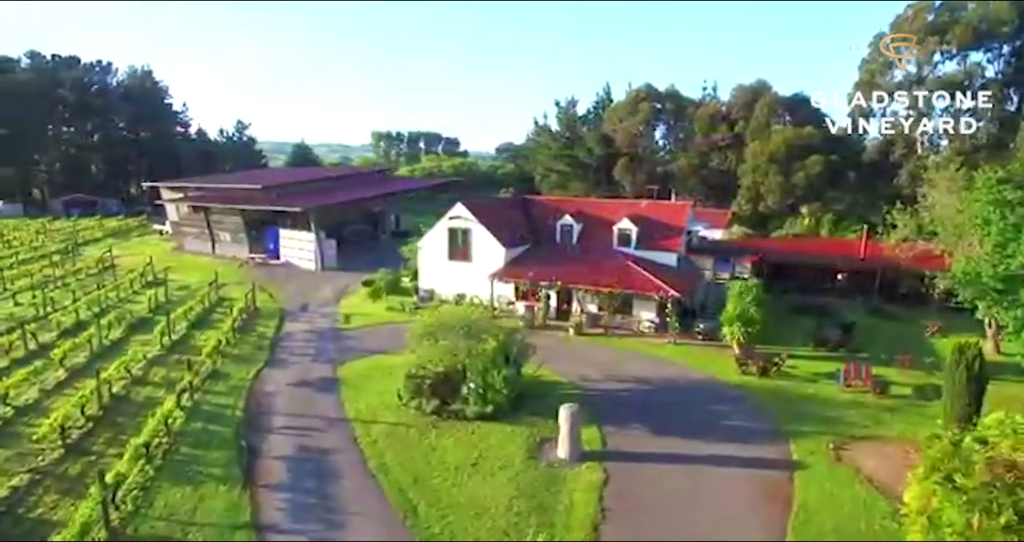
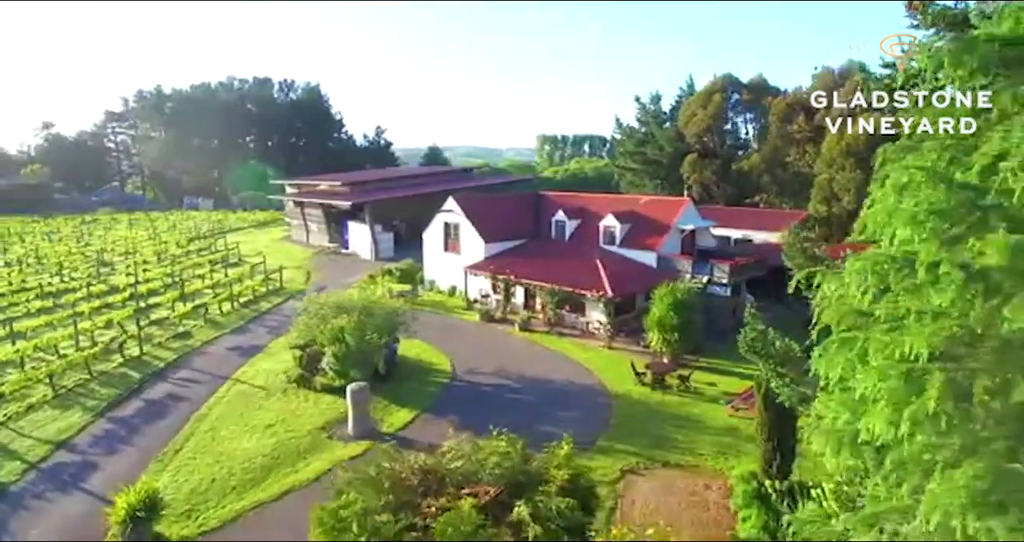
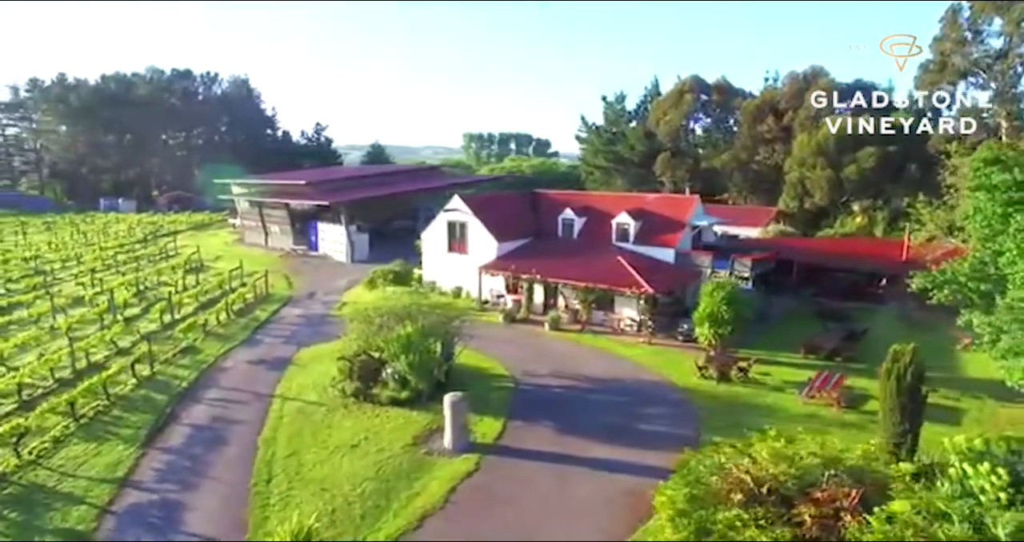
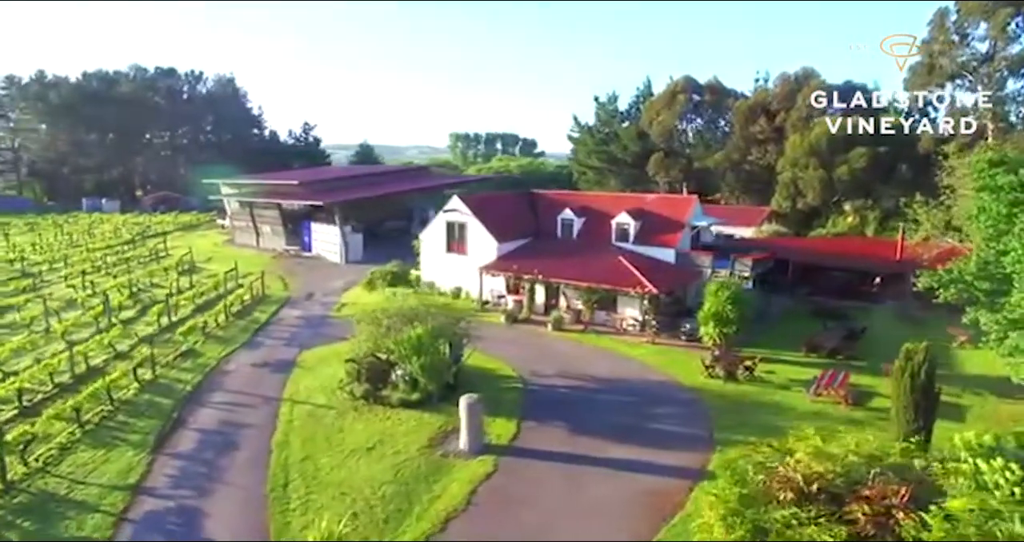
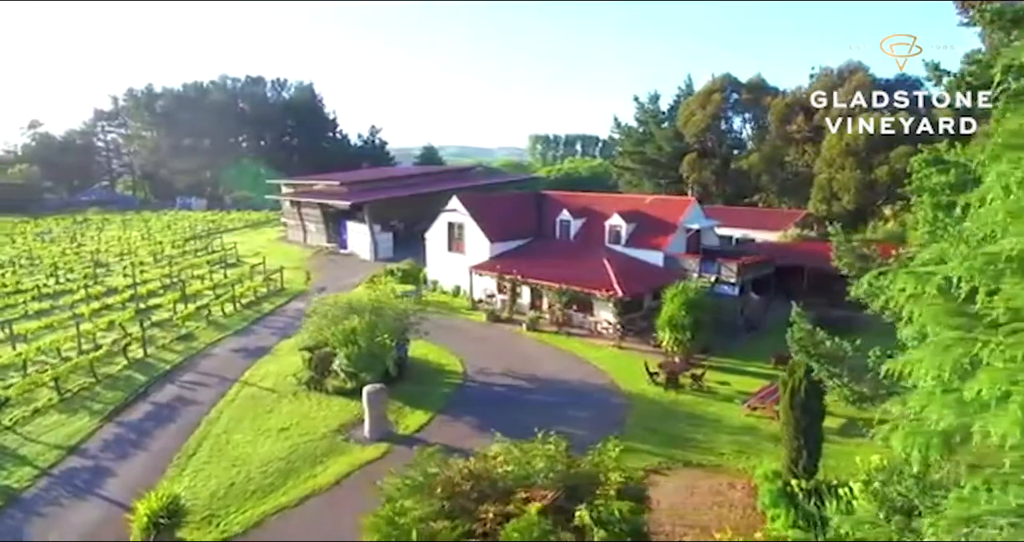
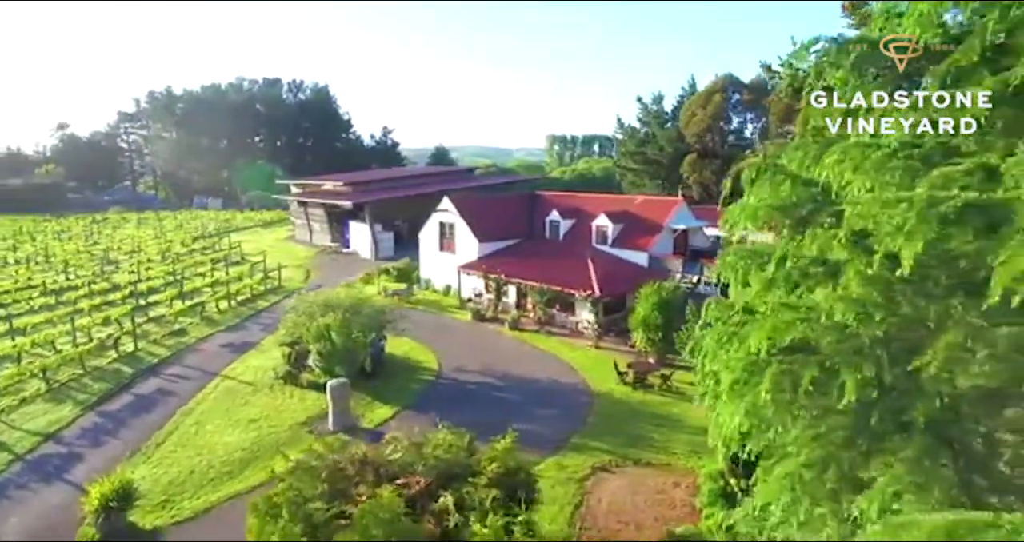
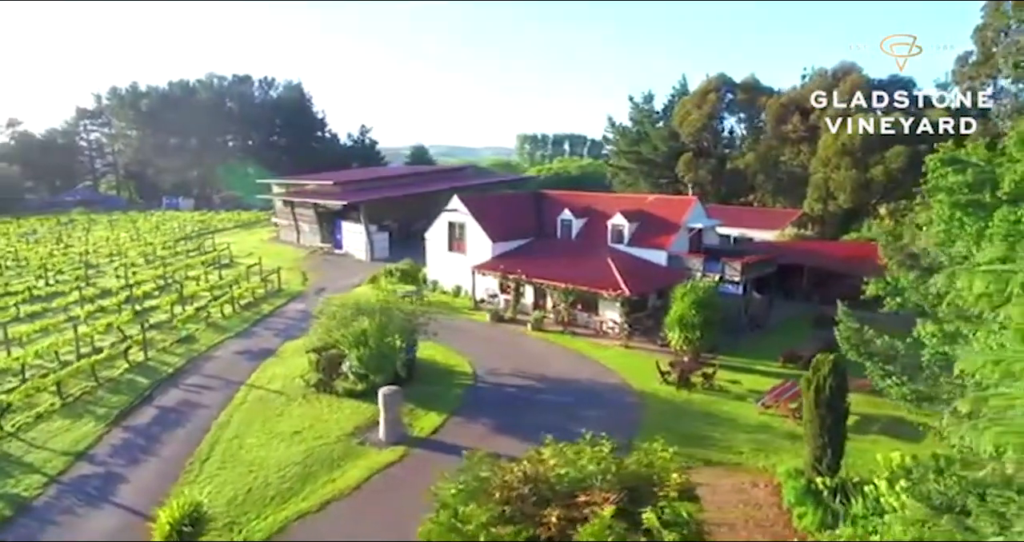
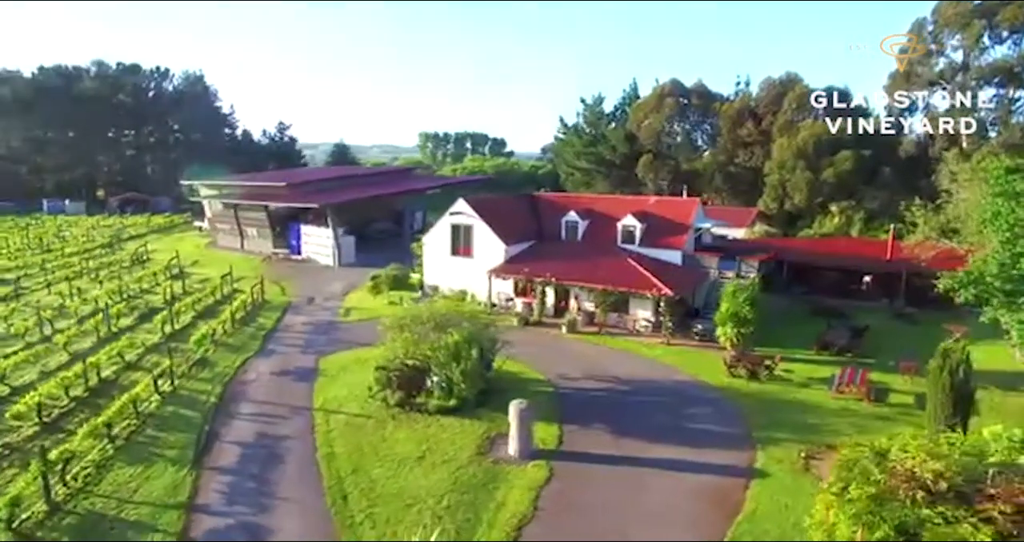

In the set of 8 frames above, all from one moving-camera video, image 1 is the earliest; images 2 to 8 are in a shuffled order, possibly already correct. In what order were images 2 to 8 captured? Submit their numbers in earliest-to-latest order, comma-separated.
8, 4, 3, 7, 5, 2, 6
